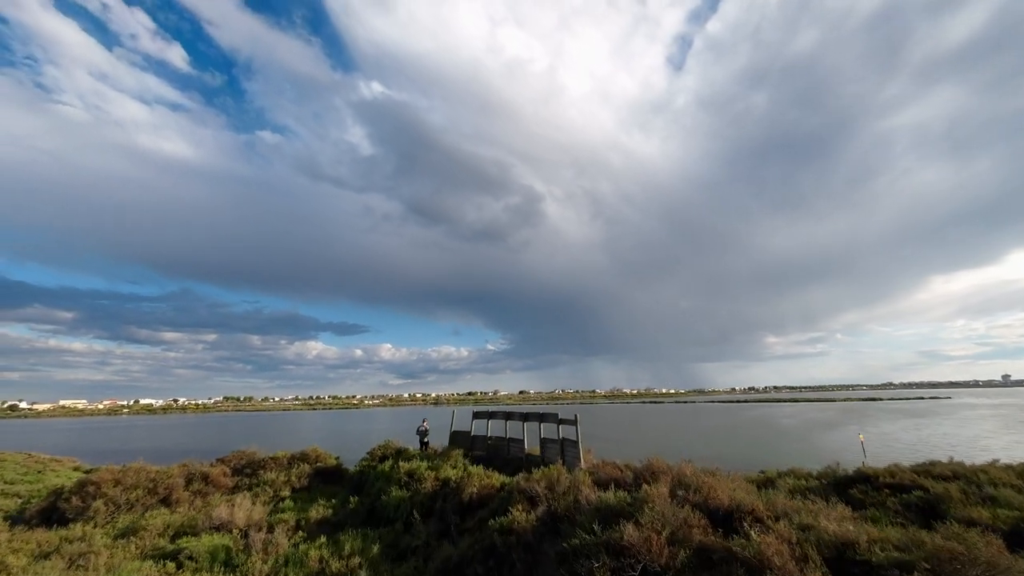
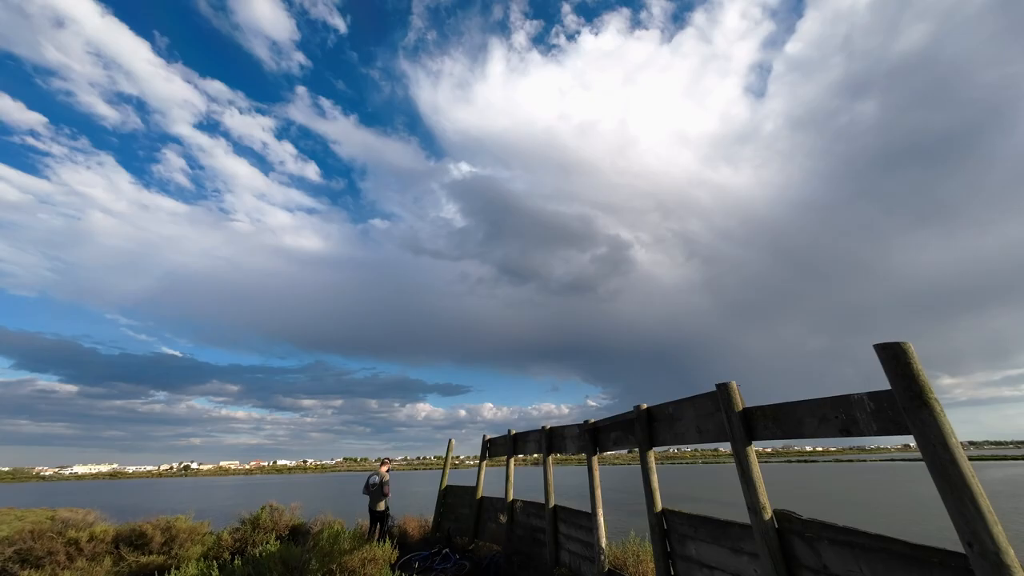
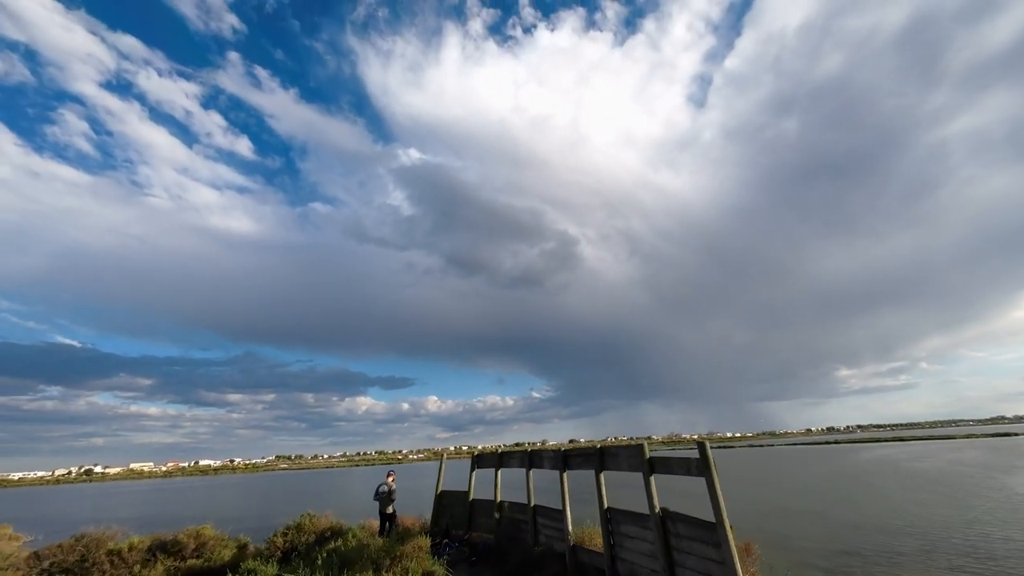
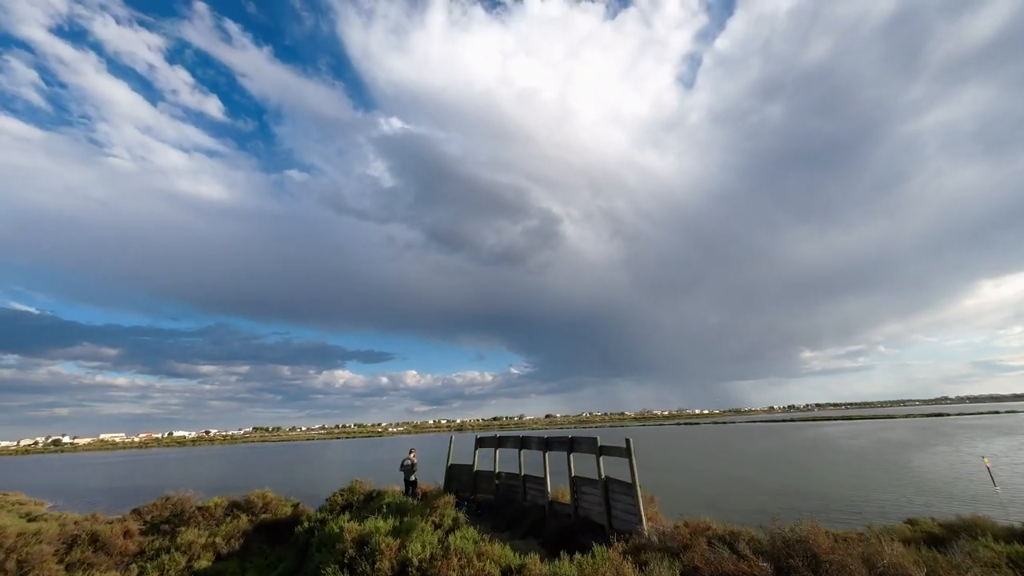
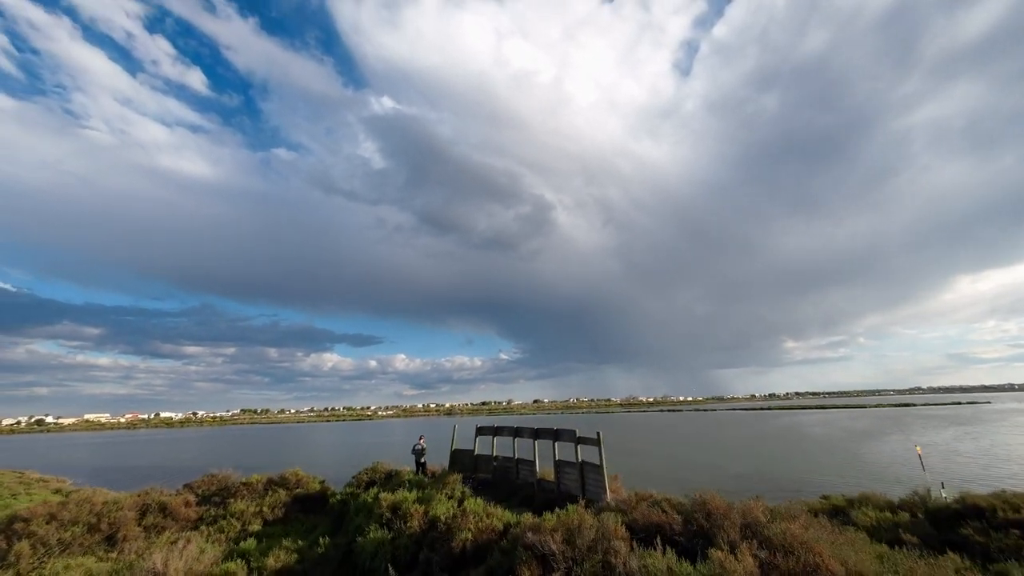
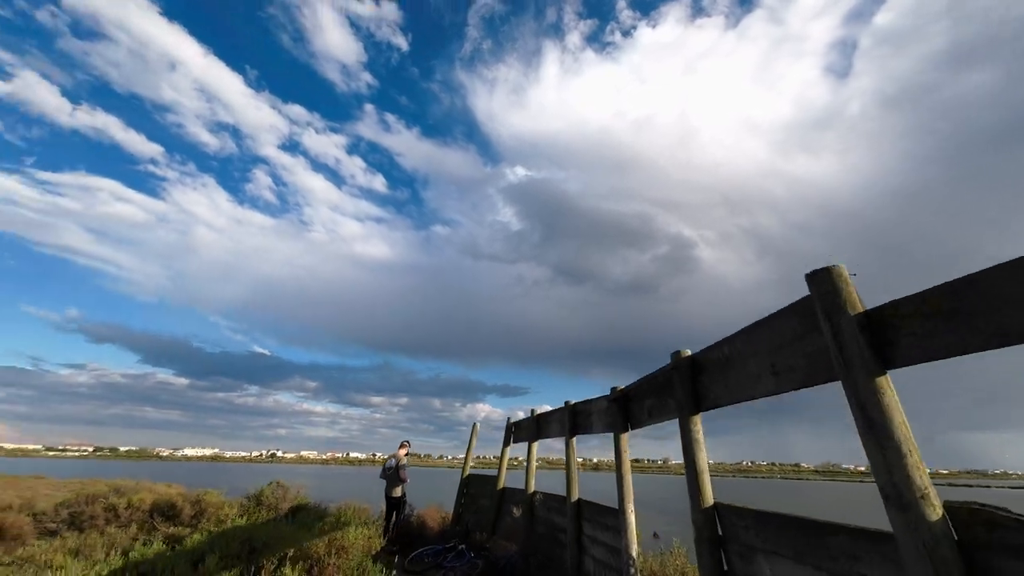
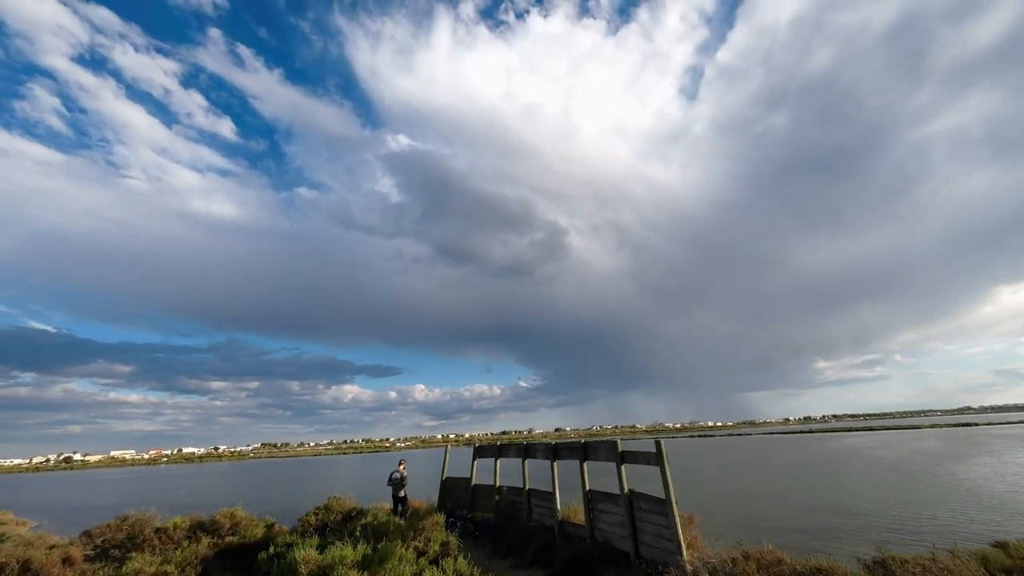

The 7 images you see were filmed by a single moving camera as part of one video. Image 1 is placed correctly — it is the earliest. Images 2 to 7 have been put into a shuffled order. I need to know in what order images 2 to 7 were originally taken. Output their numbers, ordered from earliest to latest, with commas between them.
5, 4, 7, 3, 2, 6
